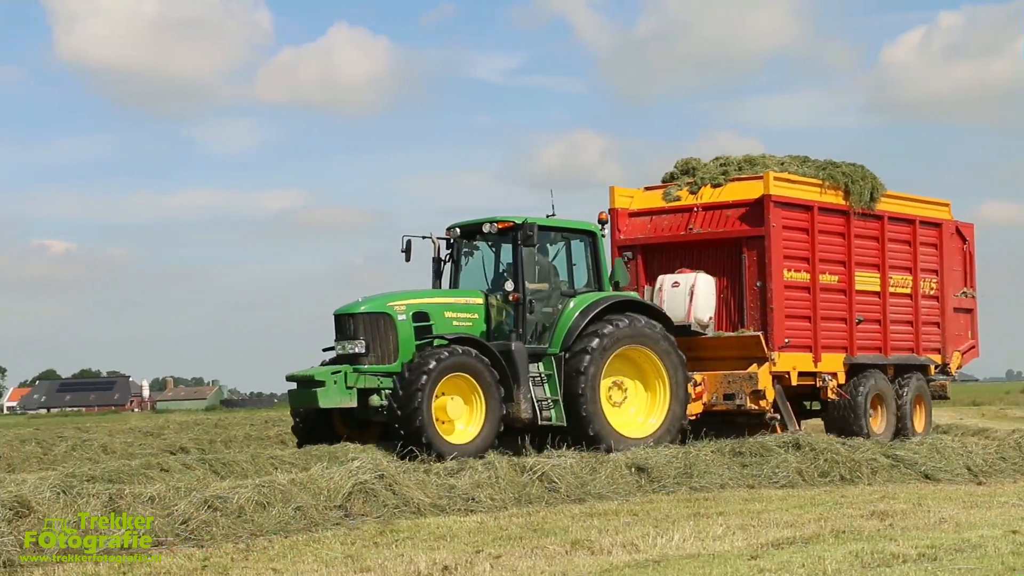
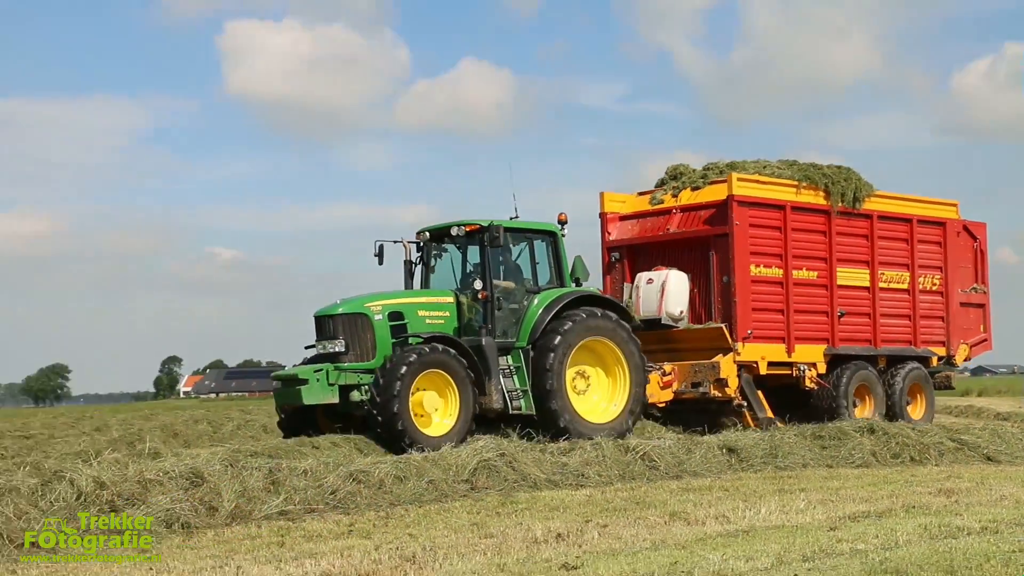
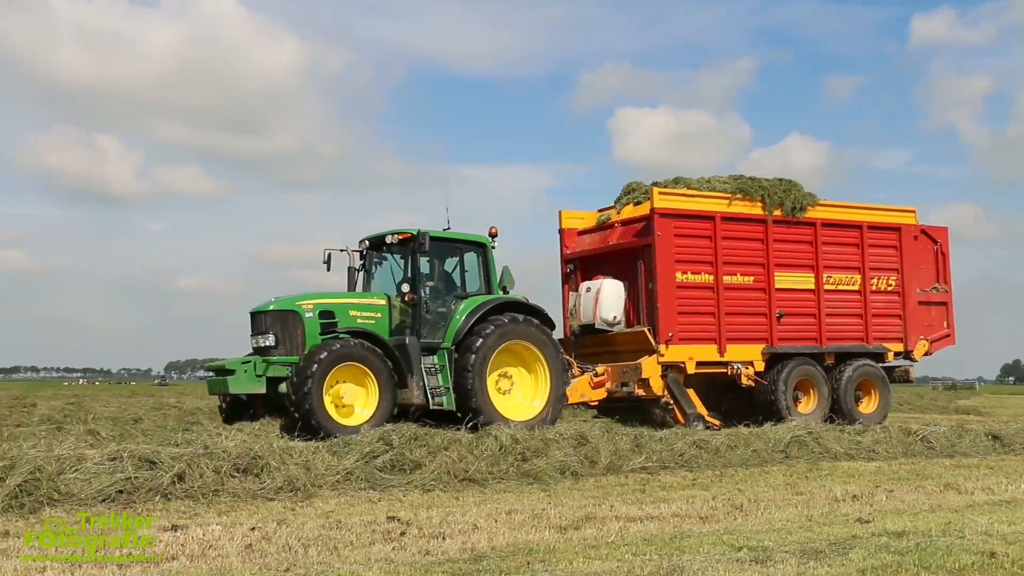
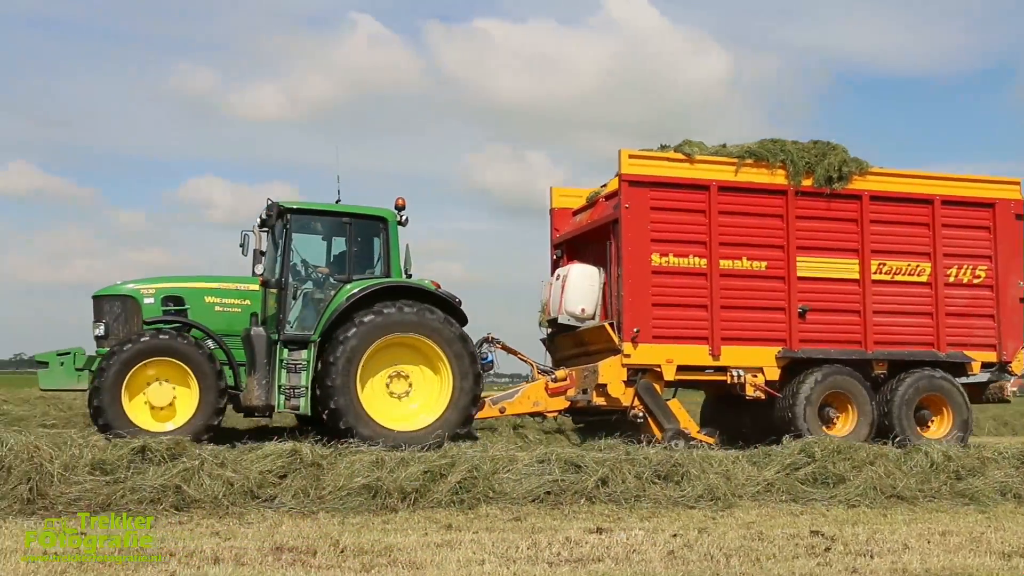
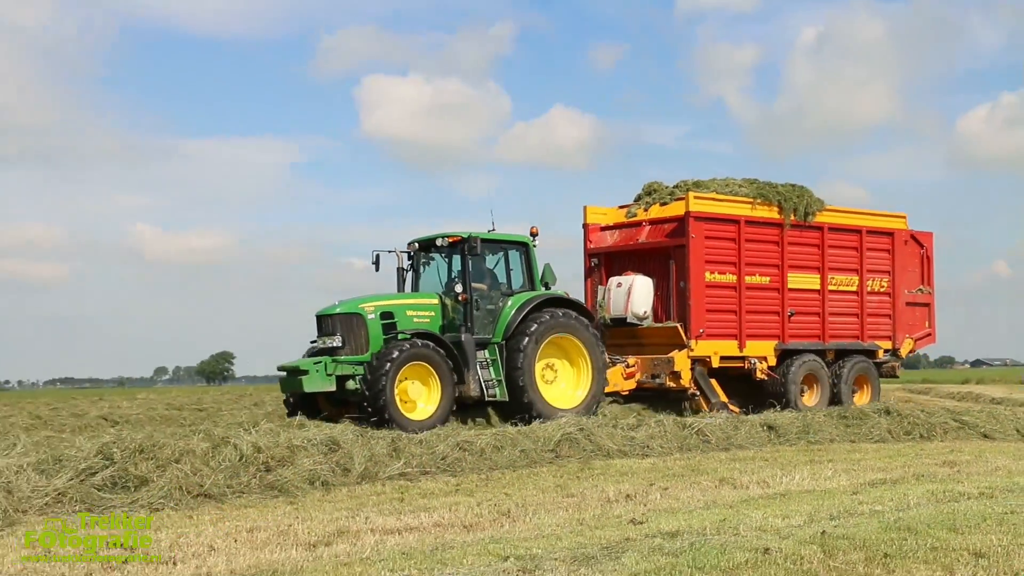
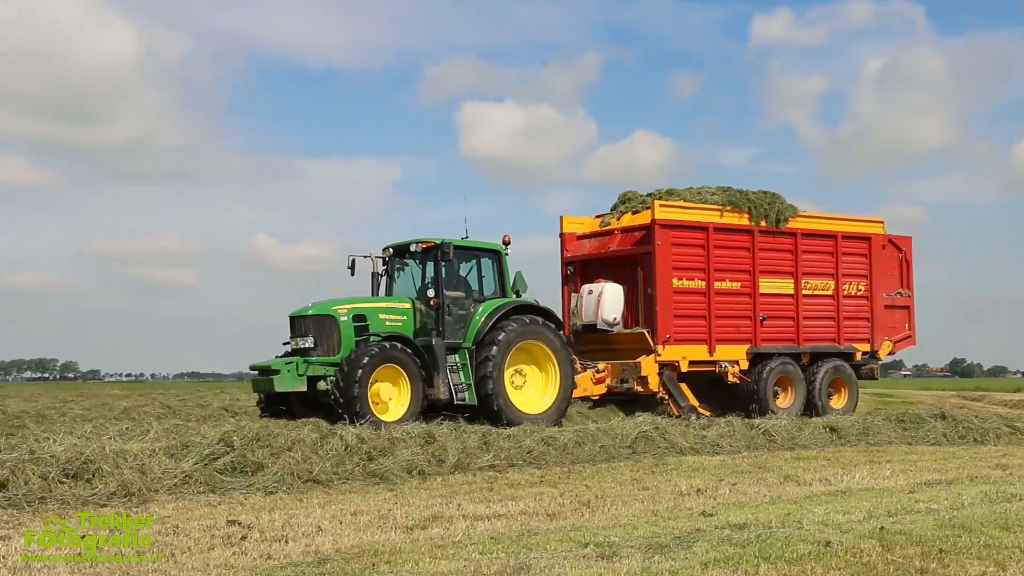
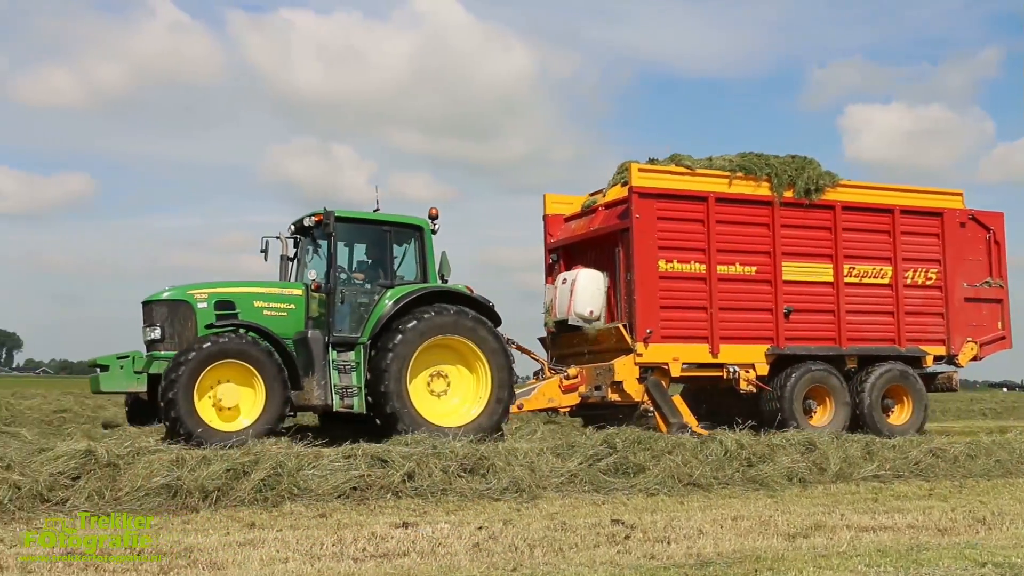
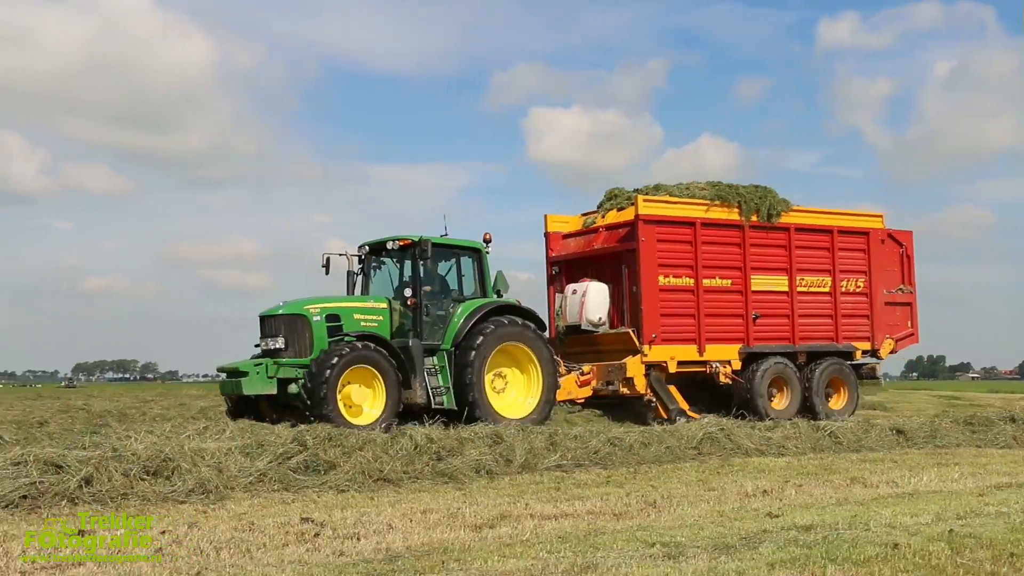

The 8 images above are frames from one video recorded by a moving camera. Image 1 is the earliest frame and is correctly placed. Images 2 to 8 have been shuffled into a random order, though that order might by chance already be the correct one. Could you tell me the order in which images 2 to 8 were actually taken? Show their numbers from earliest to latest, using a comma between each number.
2, 5, 6, 8, 3, 7, 4
